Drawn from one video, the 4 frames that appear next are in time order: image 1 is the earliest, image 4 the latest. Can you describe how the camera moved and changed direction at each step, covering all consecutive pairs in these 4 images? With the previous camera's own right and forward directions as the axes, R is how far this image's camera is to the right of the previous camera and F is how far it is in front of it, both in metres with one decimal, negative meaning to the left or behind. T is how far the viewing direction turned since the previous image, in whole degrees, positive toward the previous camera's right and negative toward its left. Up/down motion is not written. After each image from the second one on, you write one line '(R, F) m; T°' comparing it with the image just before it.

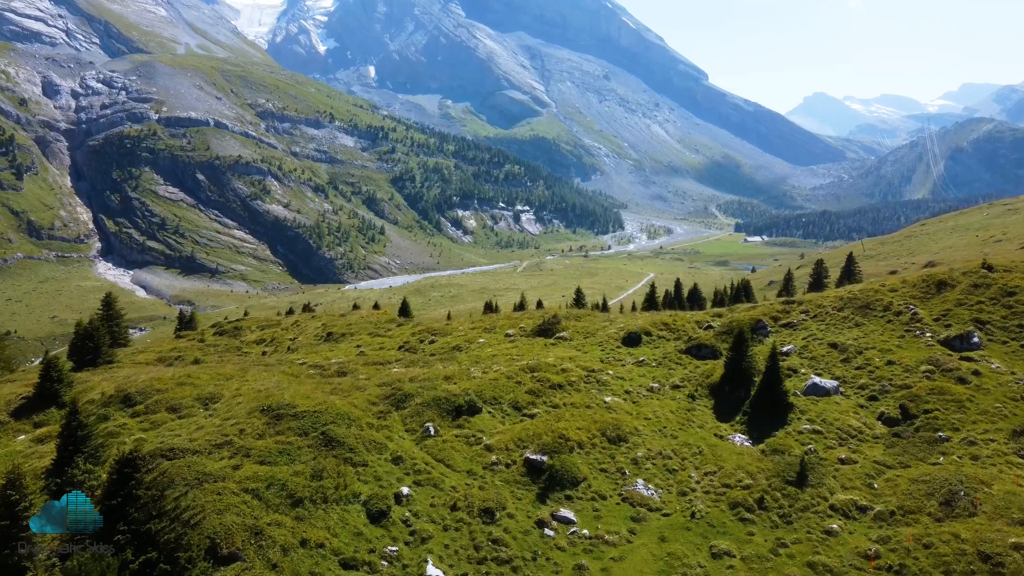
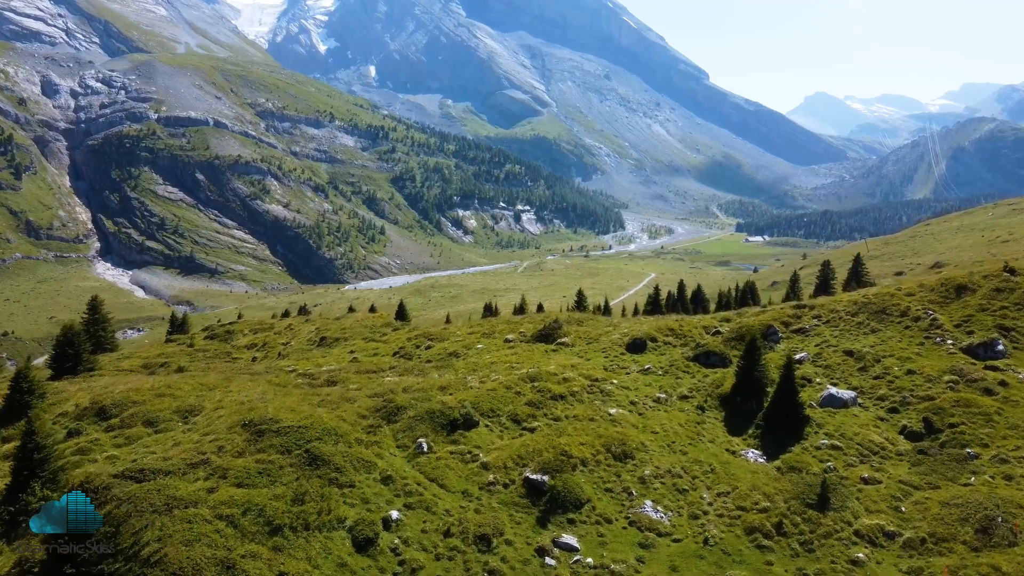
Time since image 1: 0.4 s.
(+0.1, +1.6) m; 0°
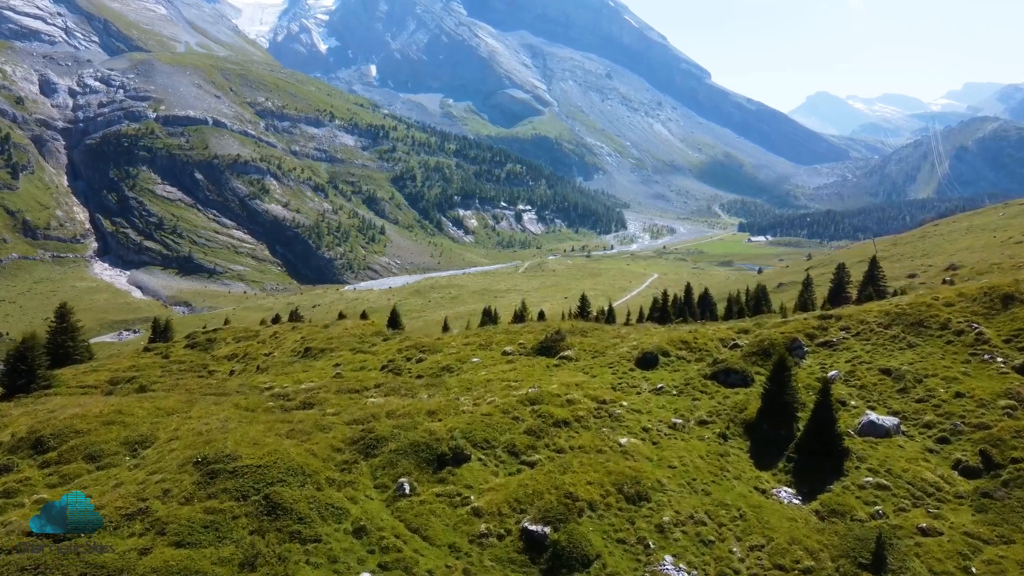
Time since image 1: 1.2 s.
(+0.2, +3.3) m; 0°
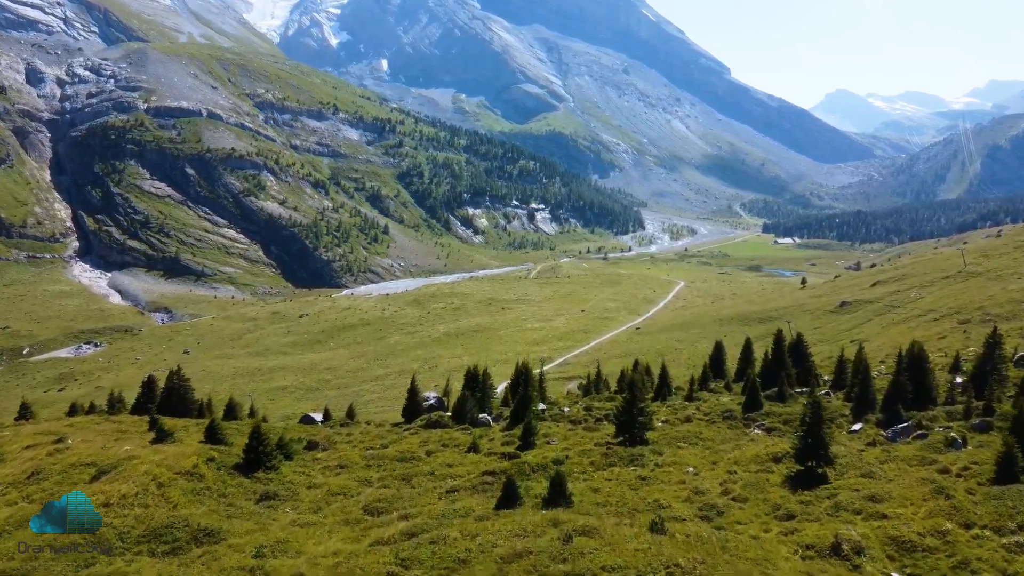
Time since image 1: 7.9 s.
(+1.1, +28.1) m; -1°
